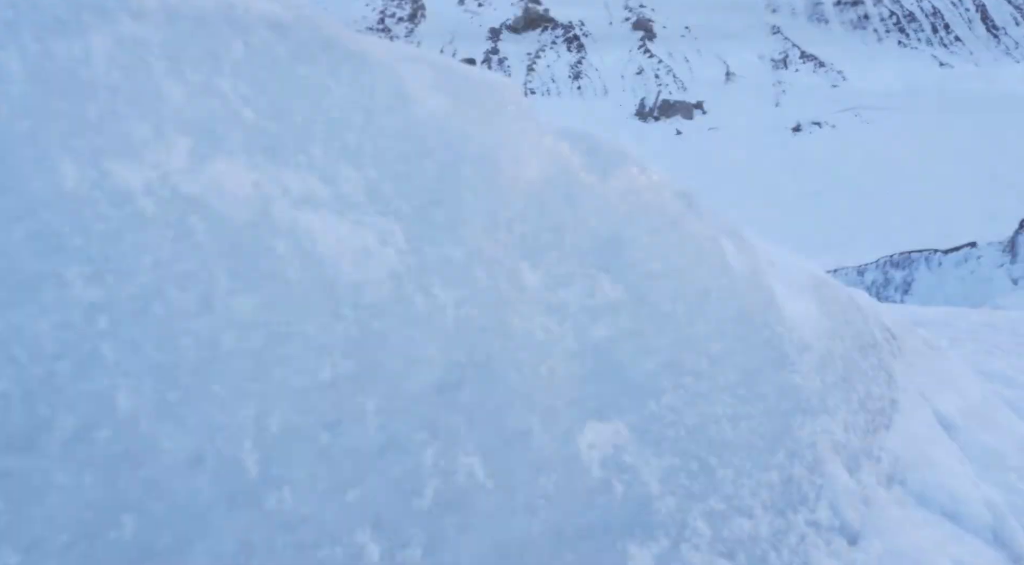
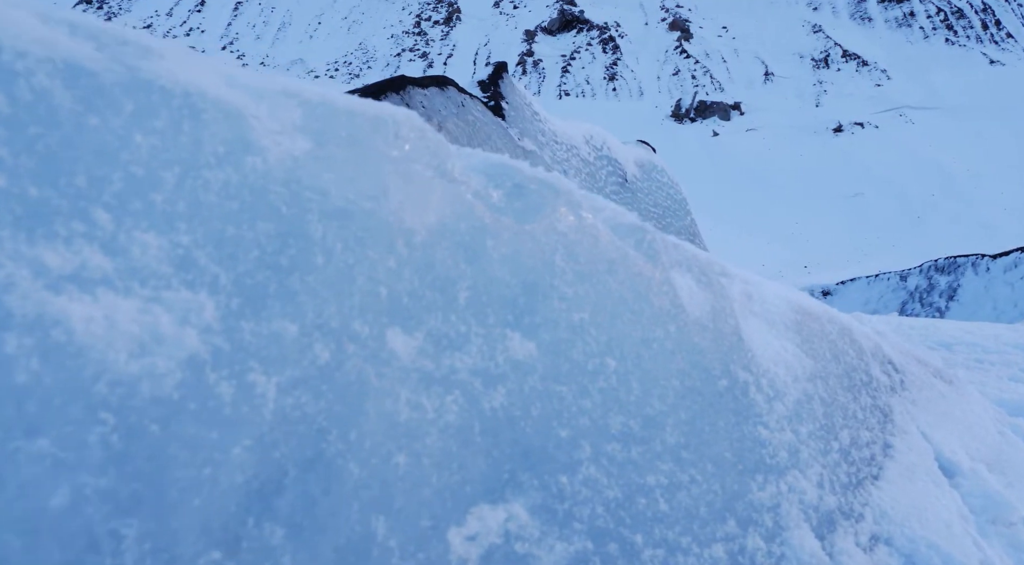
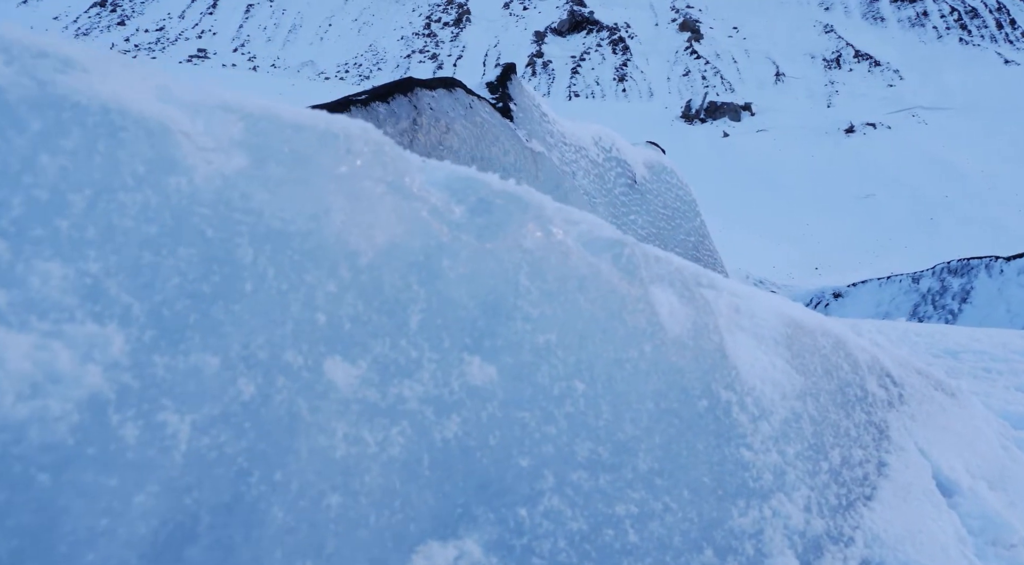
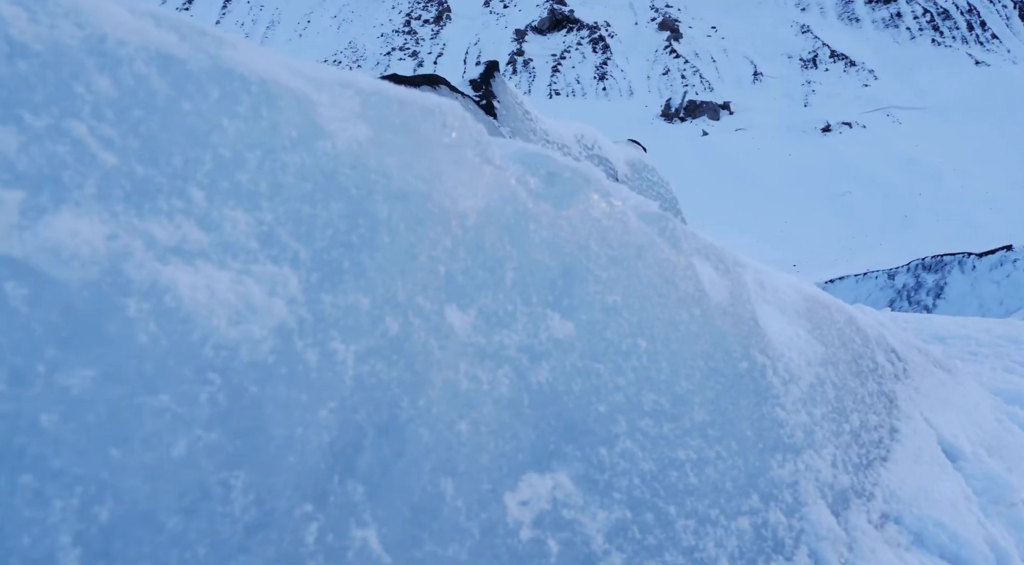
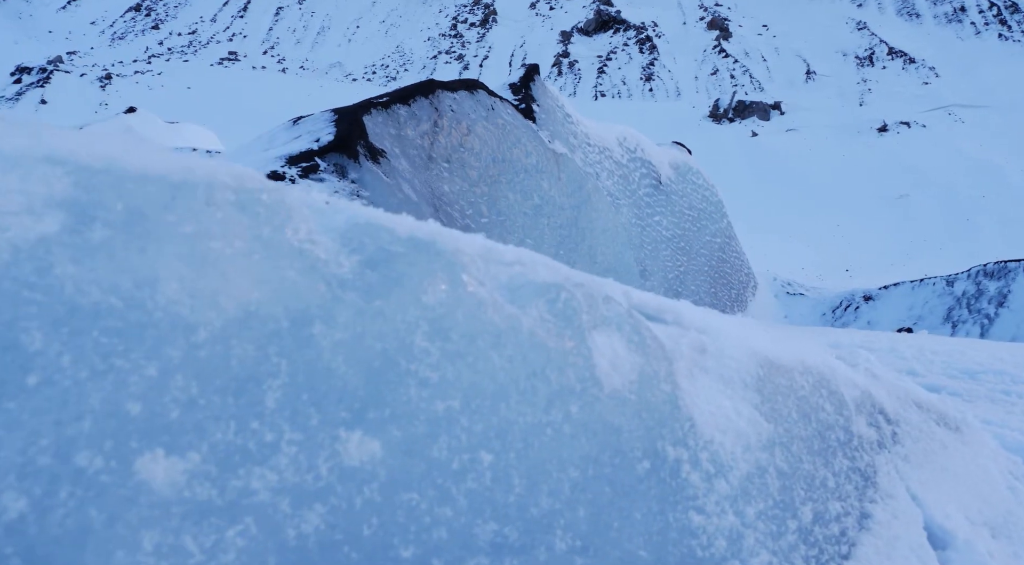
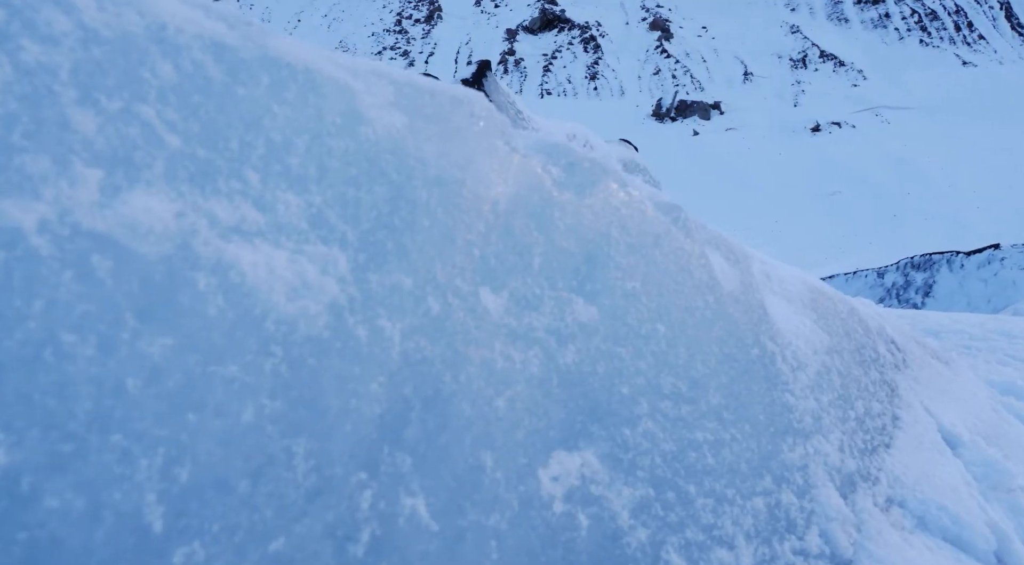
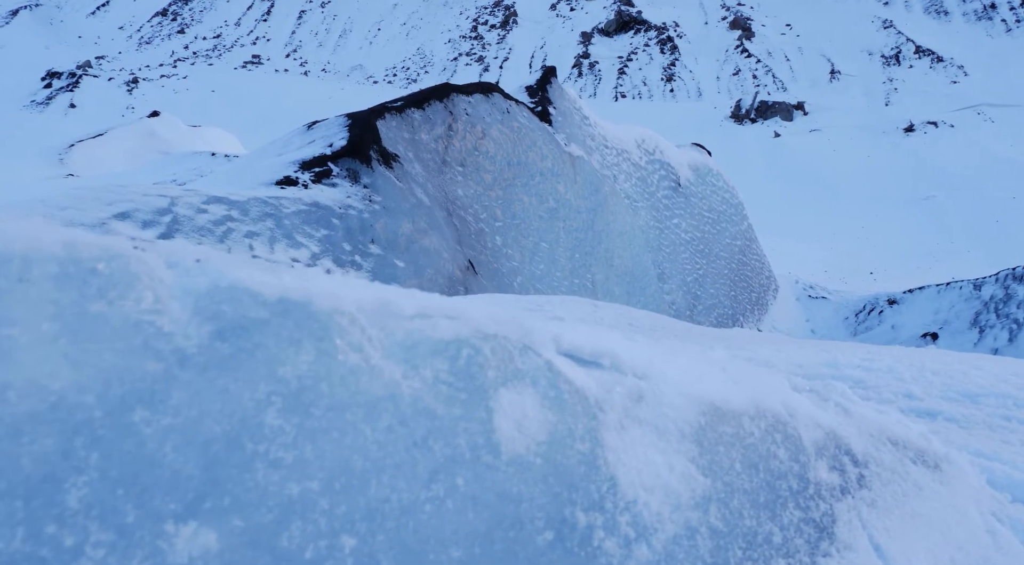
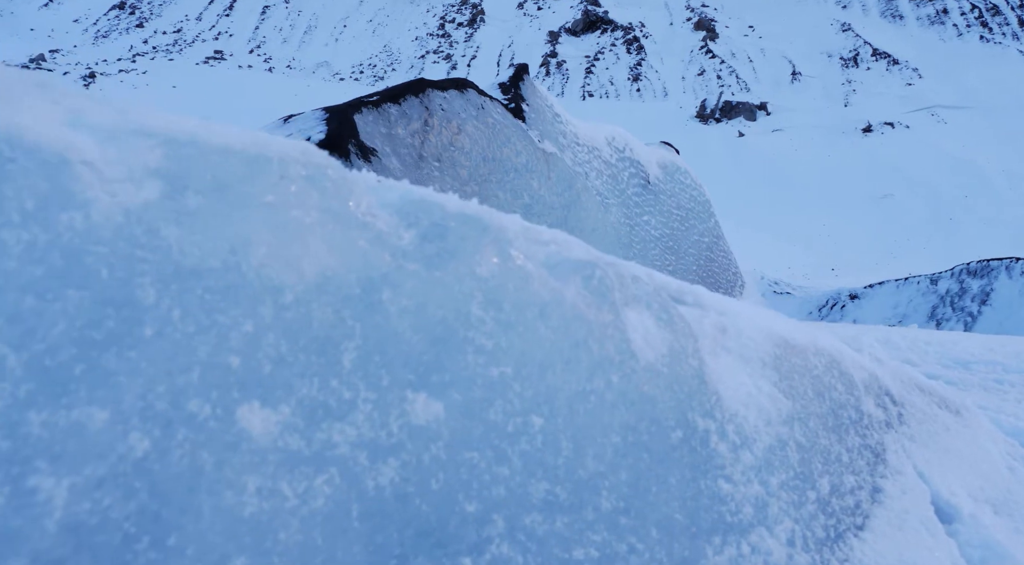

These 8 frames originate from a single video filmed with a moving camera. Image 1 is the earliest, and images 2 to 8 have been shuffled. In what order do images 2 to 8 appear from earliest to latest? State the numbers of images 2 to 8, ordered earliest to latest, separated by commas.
6, 4, 2, 3, 8, 5, 7
